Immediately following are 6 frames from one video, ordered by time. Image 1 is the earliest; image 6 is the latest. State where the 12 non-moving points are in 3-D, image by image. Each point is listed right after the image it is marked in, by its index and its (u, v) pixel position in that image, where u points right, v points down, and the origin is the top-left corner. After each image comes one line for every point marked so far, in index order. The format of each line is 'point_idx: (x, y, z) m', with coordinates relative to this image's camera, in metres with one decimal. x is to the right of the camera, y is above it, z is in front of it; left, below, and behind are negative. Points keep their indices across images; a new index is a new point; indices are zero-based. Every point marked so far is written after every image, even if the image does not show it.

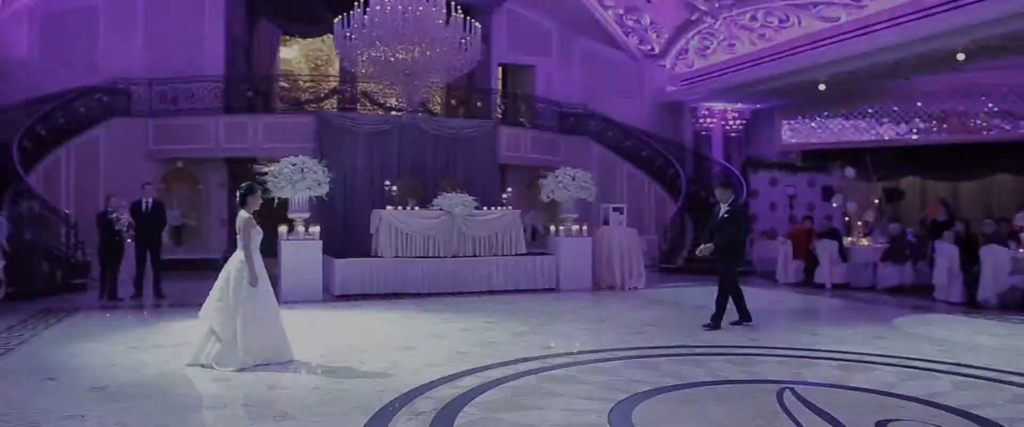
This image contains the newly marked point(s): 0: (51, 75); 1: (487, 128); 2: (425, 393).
0: (-8.6, +2.6, +14.1) m
1: (-0.4, +1.5, +13.0) m
2: (-0.6, -1.1, +4.6) m
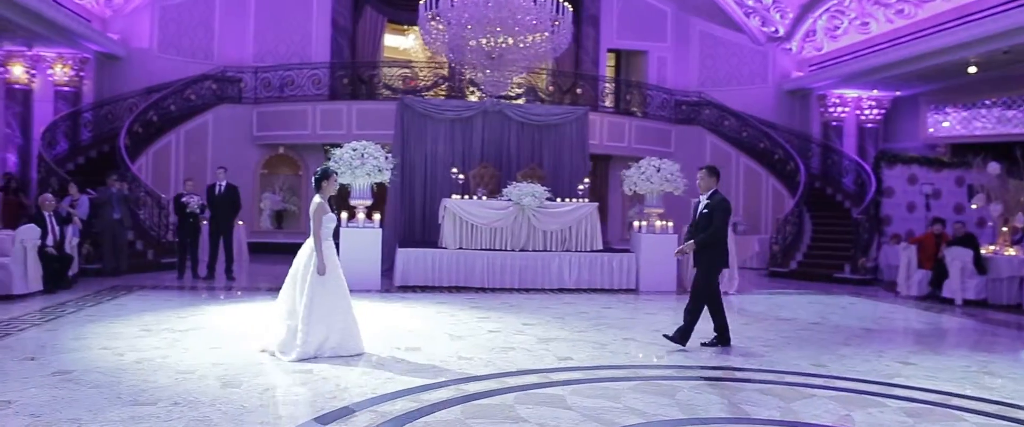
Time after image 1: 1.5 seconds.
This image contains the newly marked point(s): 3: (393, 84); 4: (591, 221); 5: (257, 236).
0: (-6.7, +3.0, +14.8) m
1: (+1.1, +1.6, +12.2) m
2: (-0.8, -1.0, +4.0) m
3: (-2.4, +2.6, +15.1) m
4: (+1.1, -0.1, +10.0) m
5: (-5.1, -0.5, +15.0) m
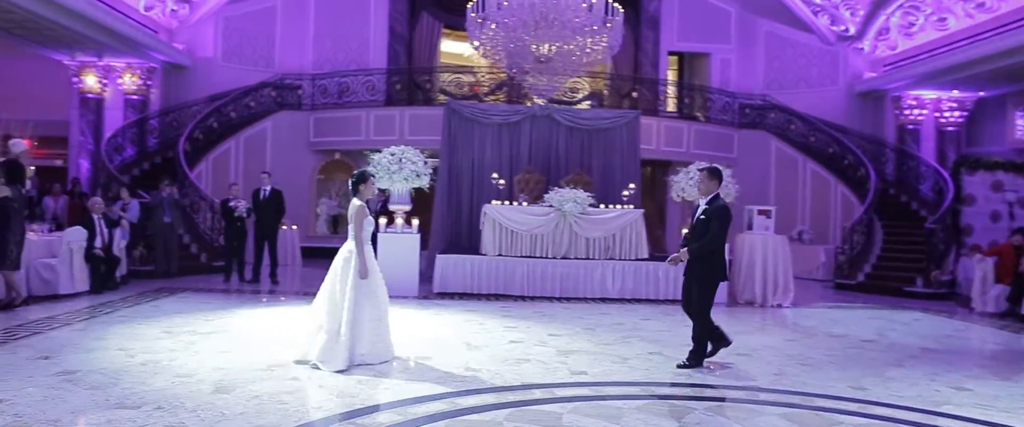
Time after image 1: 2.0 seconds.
0: (-5.7, +2.9, +15.3) m
1: (+1.9, +1.5, +11.8) m
2: (-0.9, -1.1, +3.9) m
3: (-1.3, +2.5, +15.1) m
4: (+1.6, -0.2, +9.6) m
5: (-4.1, -0.6, +15.3) m
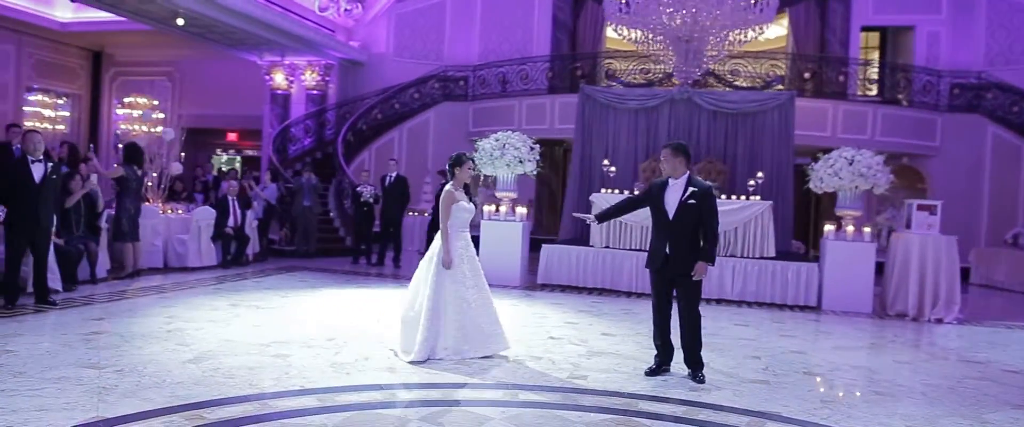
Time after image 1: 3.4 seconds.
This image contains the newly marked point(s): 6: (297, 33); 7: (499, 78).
0: (-2.3, +3.2, +16.0) m
1: (+3.8, +1.6, +10.5) m
2: (-1.2, -0.9, +3.8) m
3: (+1.8, +2.7, +14.5) m
4: (+2.8, -0.1, +8.5) m
5: (-0.8, -0.3, +15.6) m
6: (-3.9, +3.2, +13.5) m
7: (-0.3, +2.8, +15.2) m
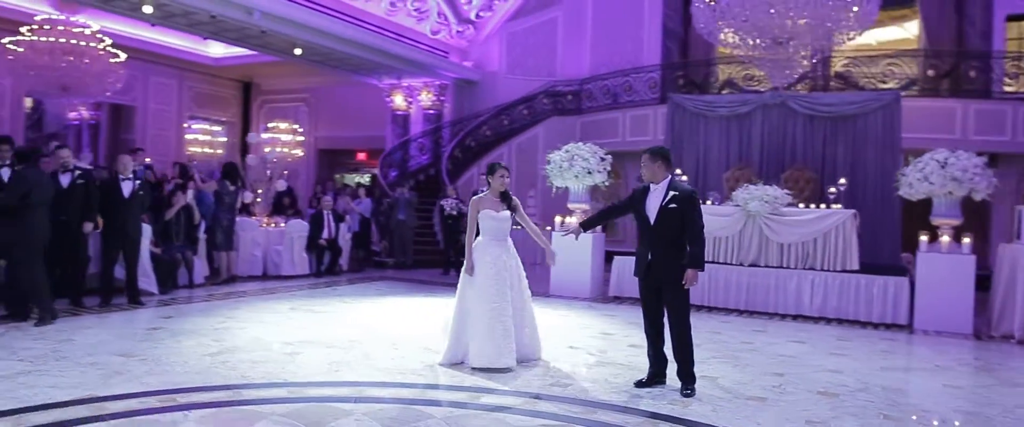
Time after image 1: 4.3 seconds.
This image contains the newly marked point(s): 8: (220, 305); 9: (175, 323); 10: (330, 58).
0: (+0.1, +2.9, +16.4) m
1: (+4.9, +1.4, +9.7) m
2: (-1.5, -1.0, +4.1) m
3: (+3.8, +2.4, +14.1) m
4: (+3.5, -0.2, +7.9) m
5: (+1.4, -0.6, +15.6) m
6: (-2.0, +3.0, +14.3) m
7: (+1.9, +2.5, +15.2) m
8: (-2.8, -0.9, +7.2) m
9: (-2.7, -0.9, +6.1) m
10: (-3.4, +2.9, +13.9) m
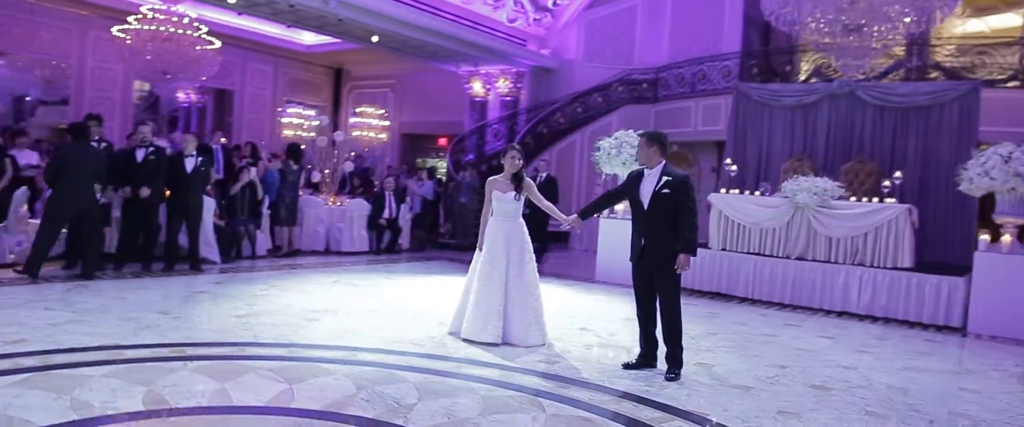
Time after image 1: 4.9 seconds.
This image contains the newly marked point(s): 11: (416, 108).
0: (+1.8, +3.1, +16.4) m
1: (+5.5, +1.5, +9.1) m
2: (-1.6, -0.8, +4.5) m
3: (+5.1, +2.5, +13.6) m
4: (+3.9, -0.2, +7.5) m
5: (+2.9, -0.4, +15.4) m
6: (-0.6, +3.3, +14.6) m
7: (+3.4, +2.7, +14.9) m
8: (-2.5, -0.6, +7.7) m
9: (-2.6, -0.7, +6.6) m
10: (-2.0, +3.2, +14.4) m
11: (-2.4, +2.6, +18.4) m
